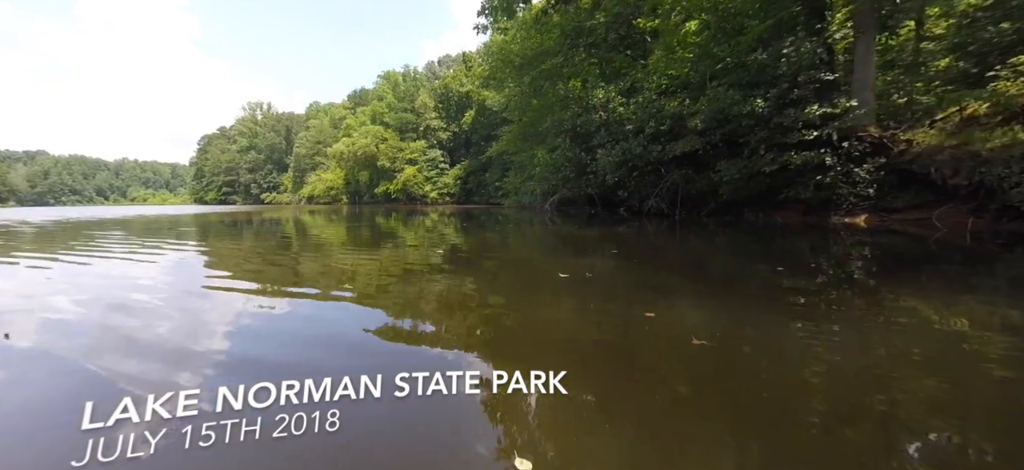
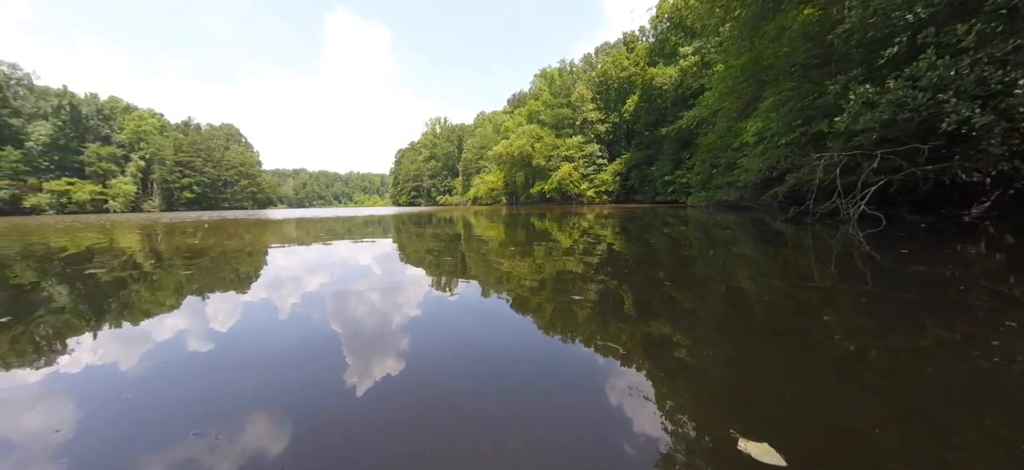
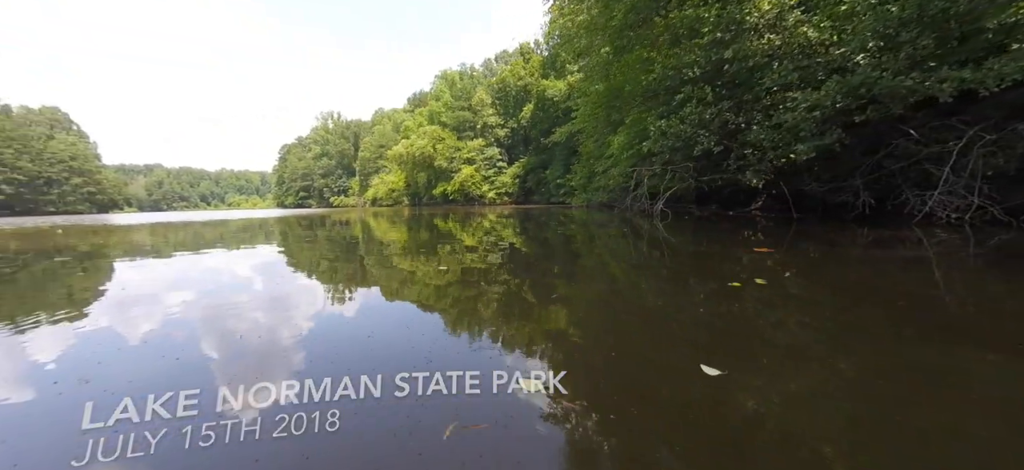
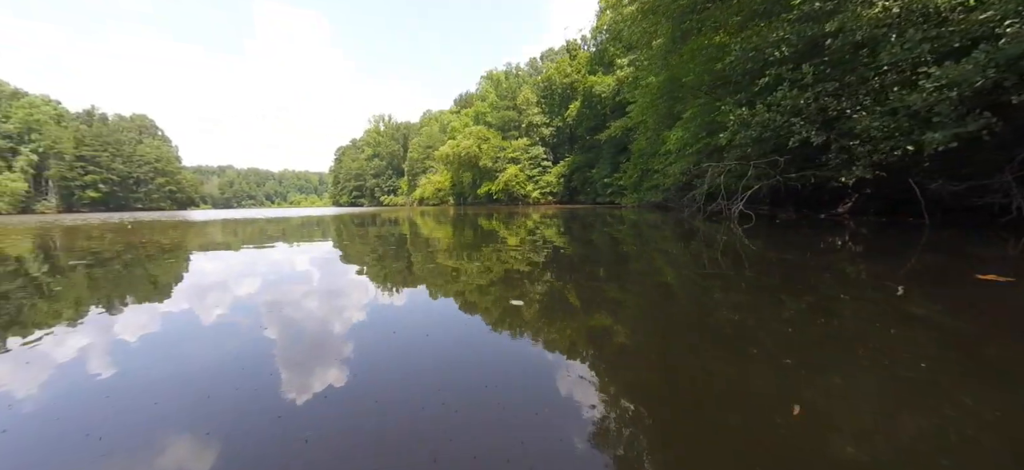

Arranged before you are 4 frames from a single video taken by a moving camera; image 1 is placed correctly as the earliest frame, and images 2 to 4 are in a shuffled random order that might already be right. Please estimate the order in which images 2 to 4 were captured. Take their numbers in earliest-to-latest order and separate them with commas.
3, 4, 2
